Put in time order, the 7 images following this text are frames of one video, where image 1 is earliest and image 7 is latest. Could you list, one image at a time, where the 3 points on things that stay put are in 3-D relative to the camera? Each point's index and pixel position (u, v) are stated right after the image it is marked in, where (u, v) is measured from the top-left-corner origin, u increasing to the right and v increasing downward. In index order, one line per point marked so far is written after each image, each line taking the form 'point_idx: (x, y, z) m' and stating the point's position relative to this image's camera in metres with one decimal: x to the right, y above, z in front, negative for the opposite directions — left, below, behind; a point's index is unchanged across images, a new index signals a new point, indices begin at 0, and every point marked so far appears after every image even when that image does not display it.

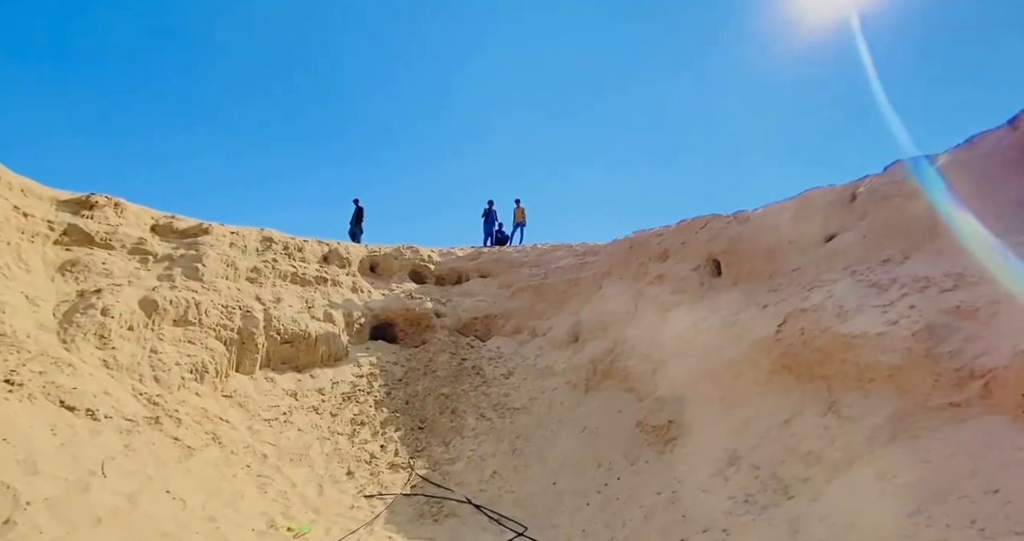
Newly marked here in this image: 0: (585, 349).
0: (+1.3, -1.4, +10.2) m
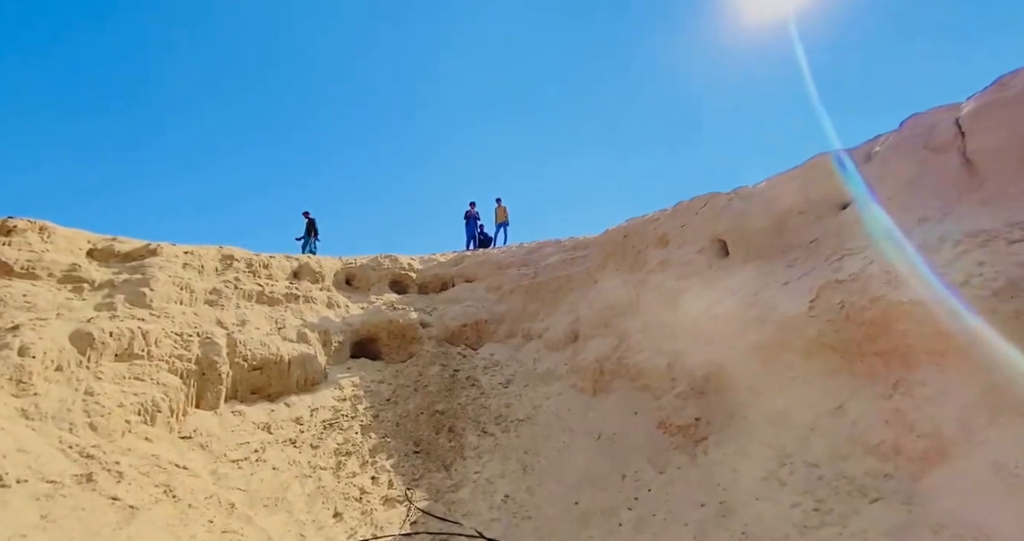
0: (+1.2, -1.3, +9.3) m
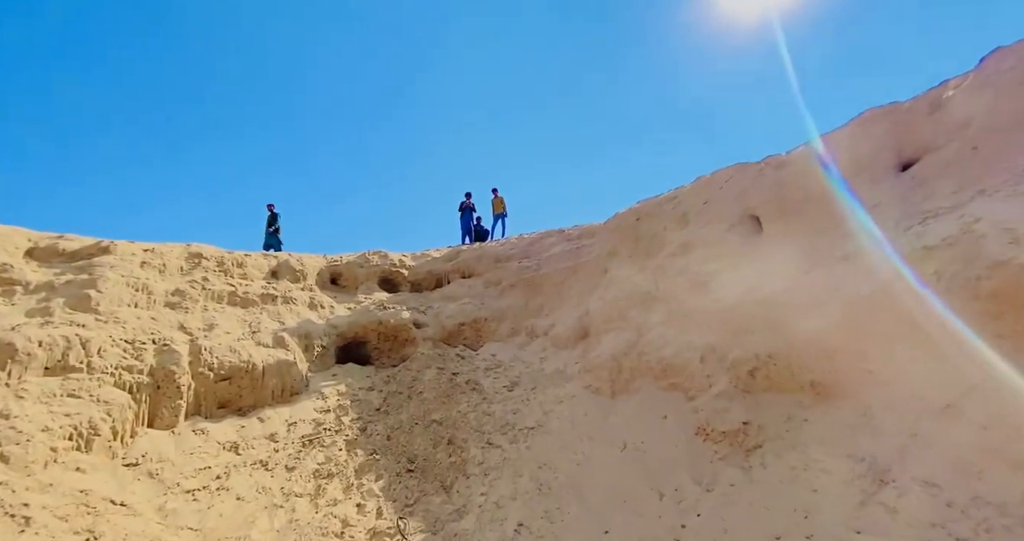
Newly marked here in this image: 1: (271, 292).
0: (+1.3, -1.1, +8.3) m
1: (-4.3, -0.4, +10.3) m
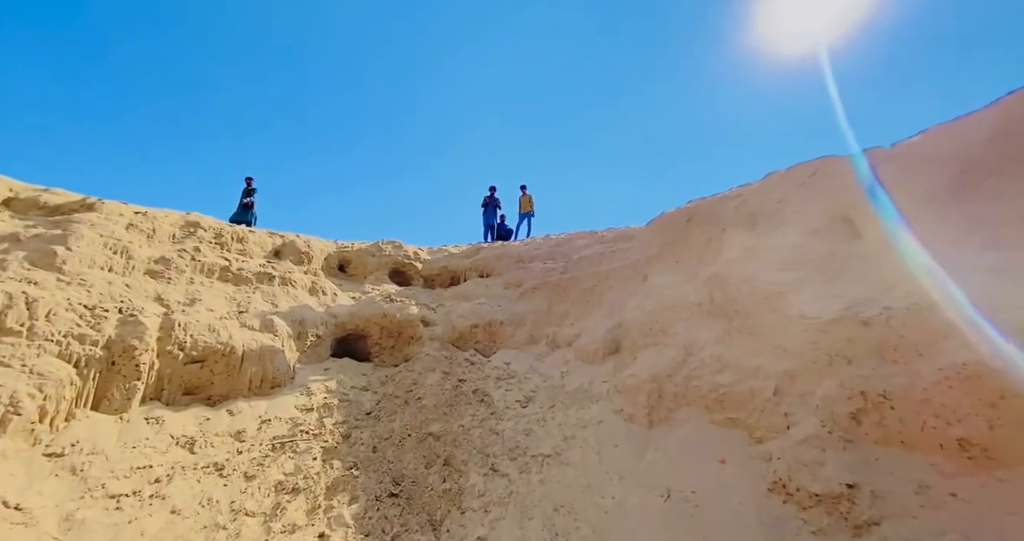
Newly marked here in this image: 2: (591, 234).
0: (+1.5, -1.1, +7.0) m
1: (-4.0, 0.0, +9.2) m
2: (+1.6, +0.7, +11.1) m
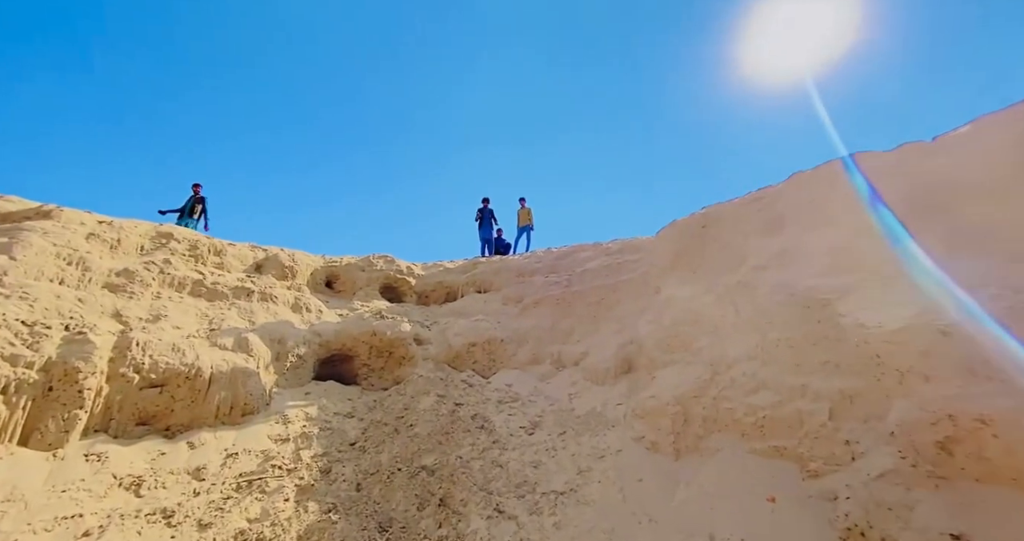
0: (+1.5, -1.2, +6.2) m
1: (-3.9, -0.2, +8.4) m
2: (+1.5, +0.5, +10.4) m
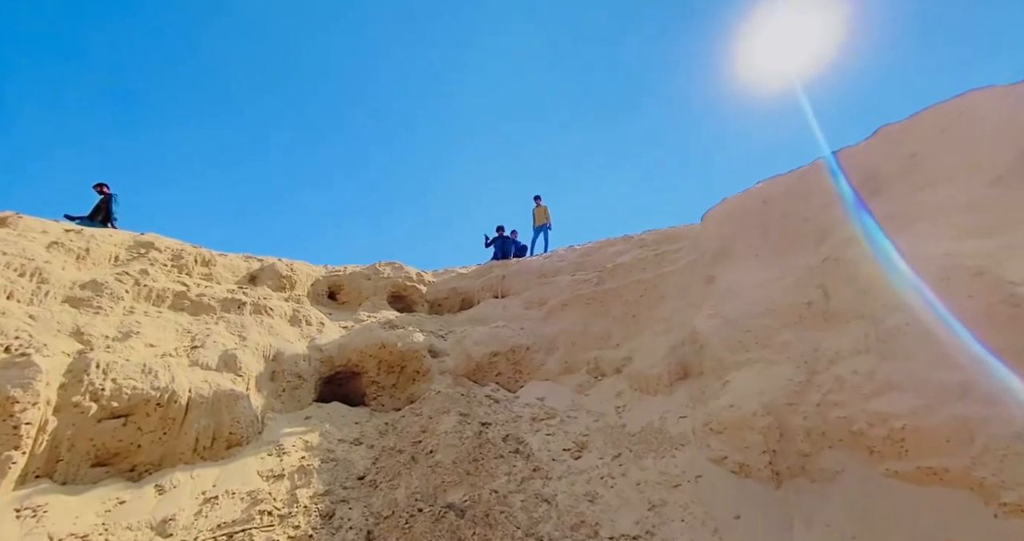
0: (+1.9, -1.0, +5.1) m
1: (-3.6, -0.3, +7.4) m
2: (+1.9, +0.5, +9.3) m
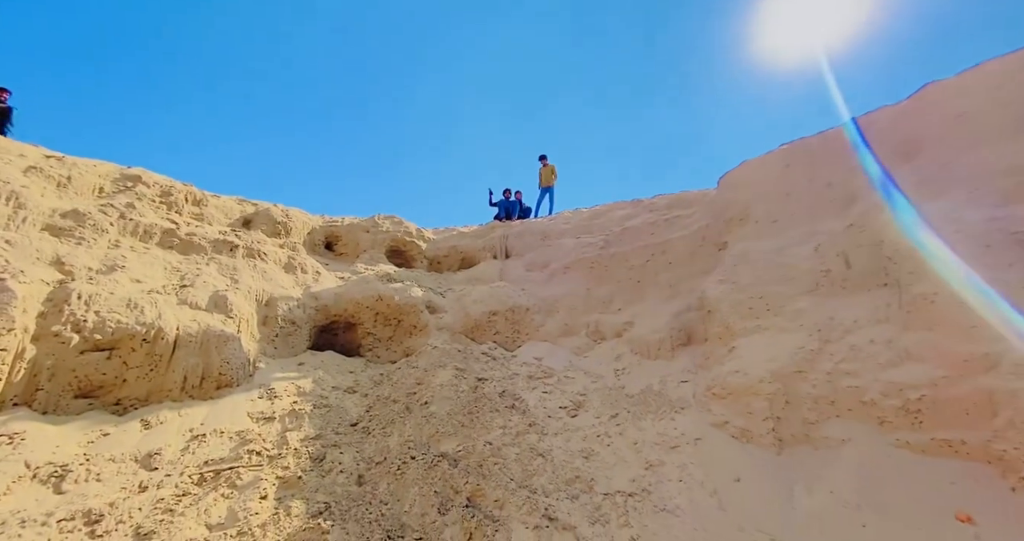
0: (+1.9, -0.7, +4.9) m
1: (-3.5, +0.4, +7.2) m
2: (+2.0, +1.1, +9.1) m
